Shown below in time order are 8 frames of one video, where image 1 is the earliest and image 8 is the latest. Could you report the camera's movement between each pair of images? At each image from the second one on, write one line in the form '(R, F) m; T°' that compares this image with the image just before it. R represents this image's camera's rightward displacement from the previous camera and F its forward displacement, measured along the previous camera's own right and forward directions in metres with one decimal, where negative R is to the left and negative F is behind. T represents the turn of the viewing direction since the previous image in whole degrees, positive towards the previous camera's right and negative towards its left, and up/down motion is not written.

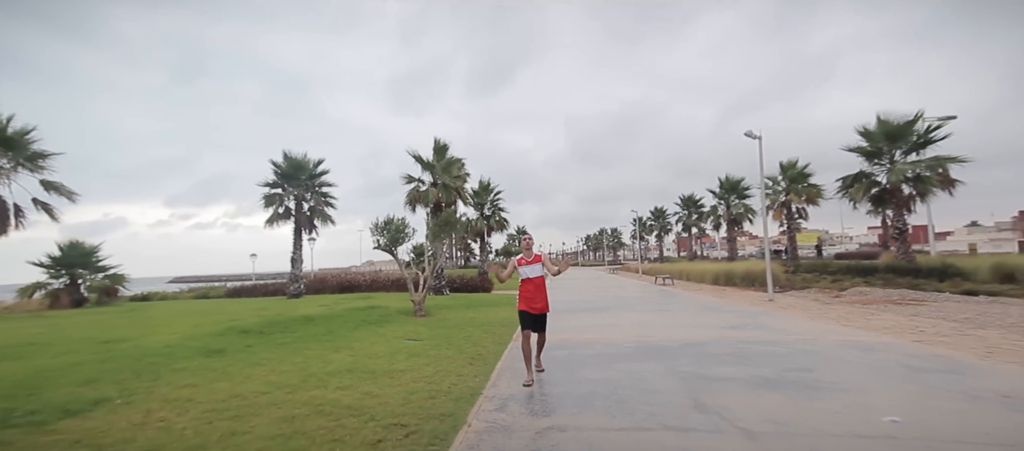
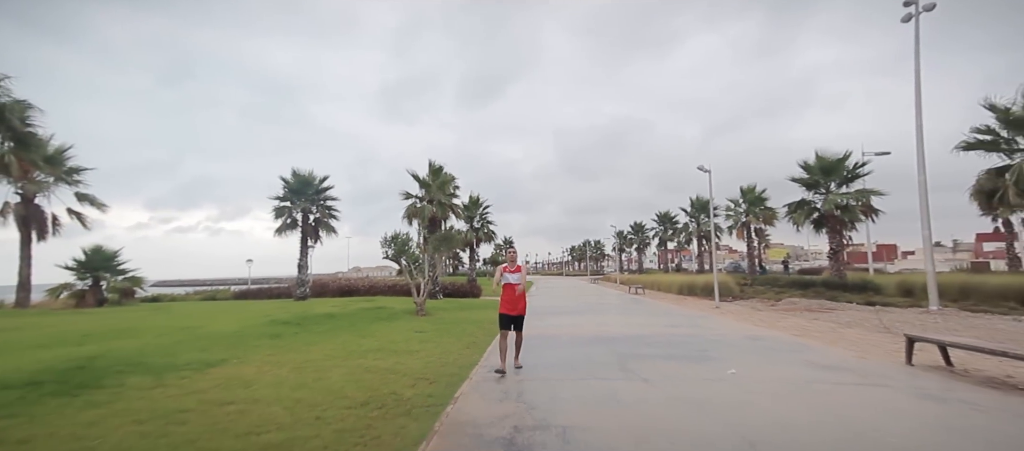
(-0.1, -2.6) m; +2°
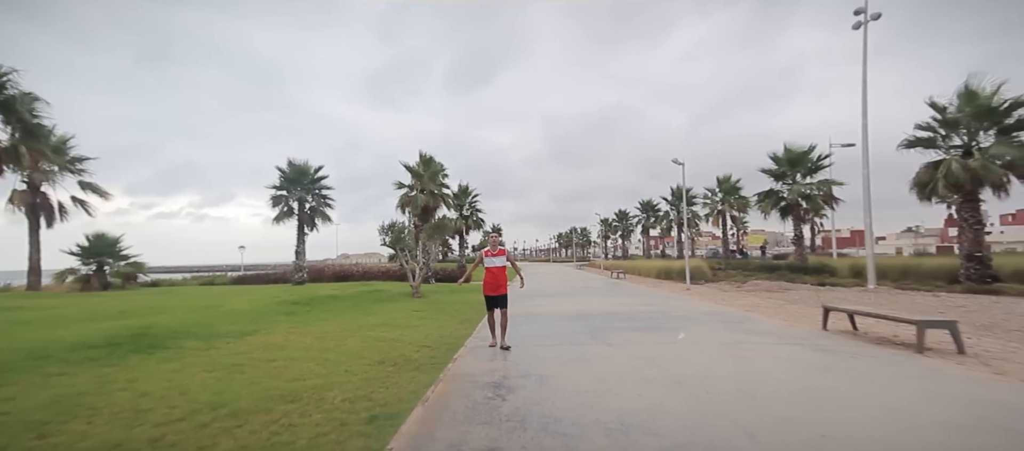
(0.0, -1.4) m; +2°
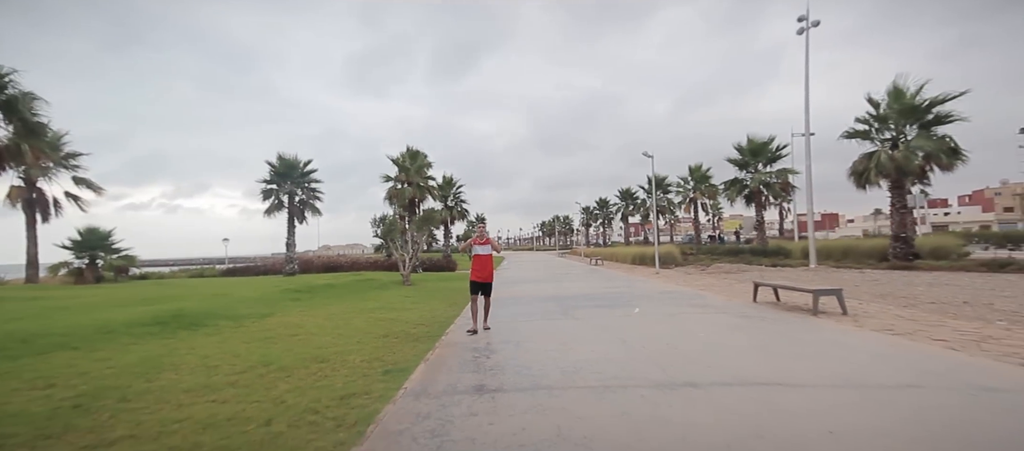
(0.0, -1.5) m; +2°
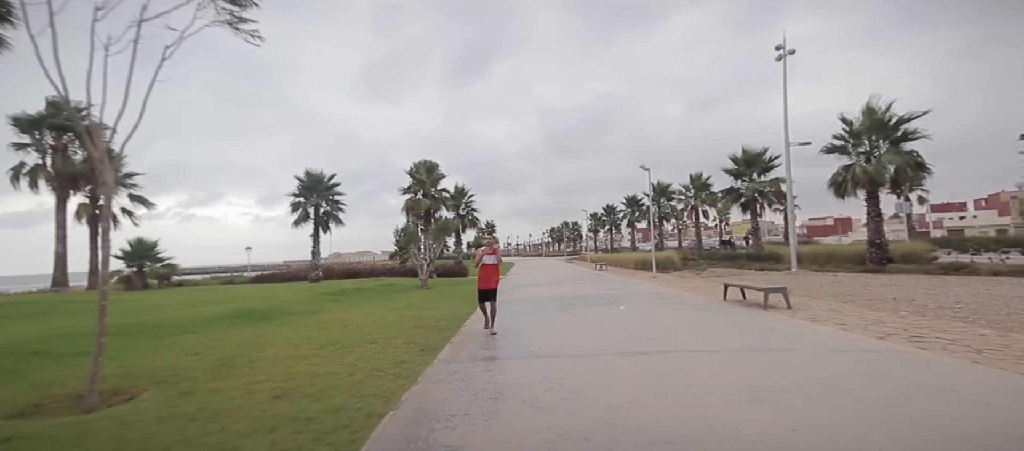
(+0.1, -2.0) m; -1°
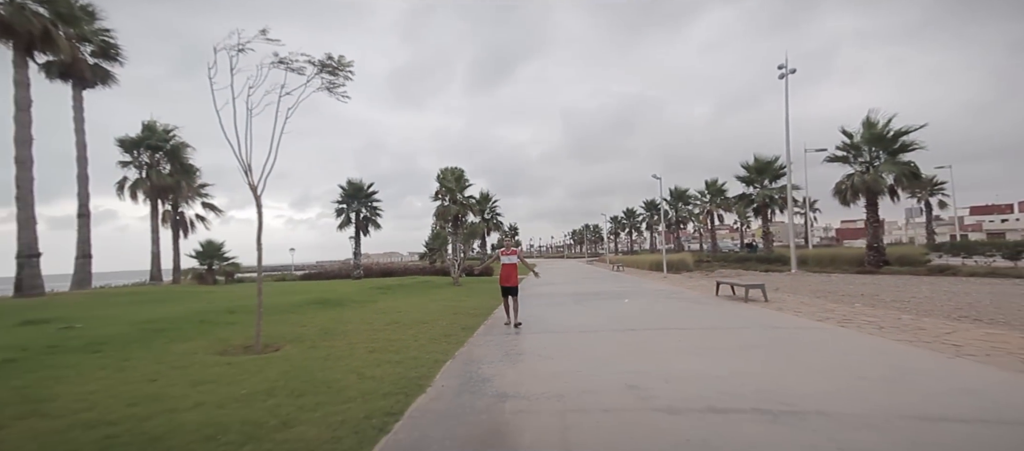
(+0.1, -2.3) m; -3°
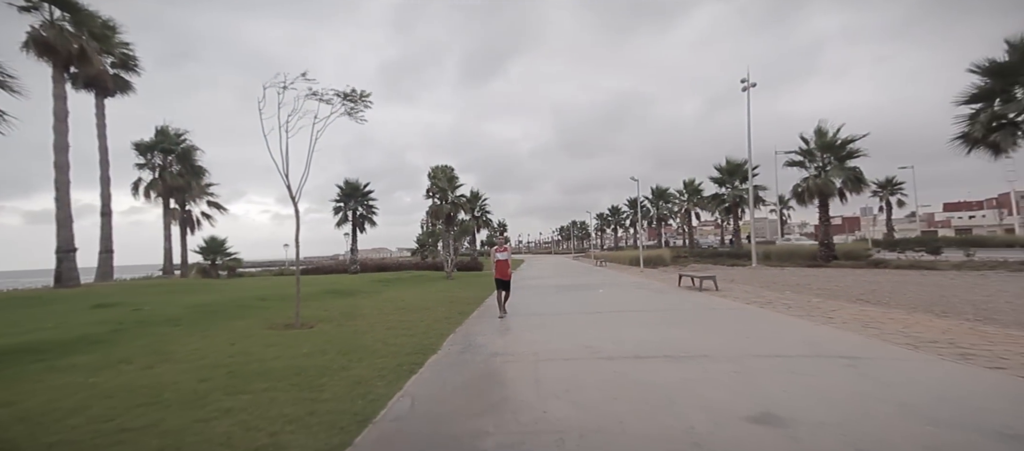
(0.0, -2.0) m; +1°
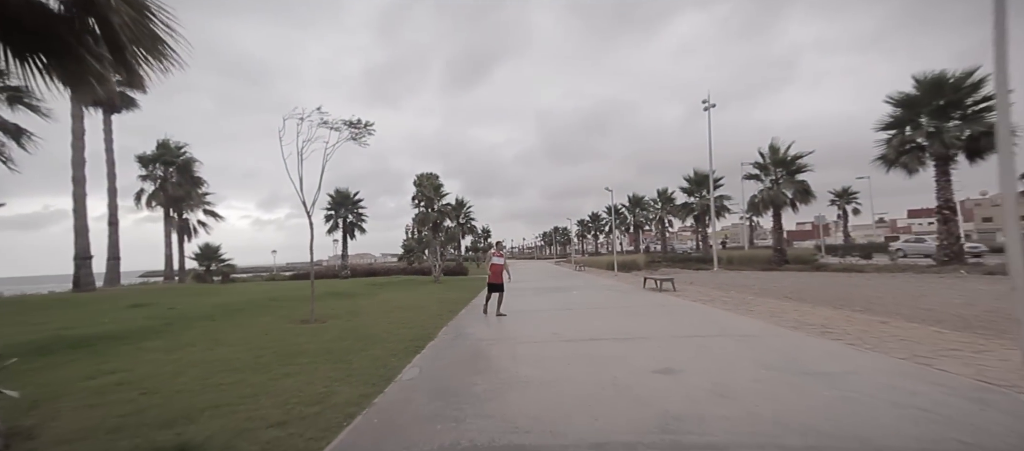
(0.0, -1.9) m; +2°
